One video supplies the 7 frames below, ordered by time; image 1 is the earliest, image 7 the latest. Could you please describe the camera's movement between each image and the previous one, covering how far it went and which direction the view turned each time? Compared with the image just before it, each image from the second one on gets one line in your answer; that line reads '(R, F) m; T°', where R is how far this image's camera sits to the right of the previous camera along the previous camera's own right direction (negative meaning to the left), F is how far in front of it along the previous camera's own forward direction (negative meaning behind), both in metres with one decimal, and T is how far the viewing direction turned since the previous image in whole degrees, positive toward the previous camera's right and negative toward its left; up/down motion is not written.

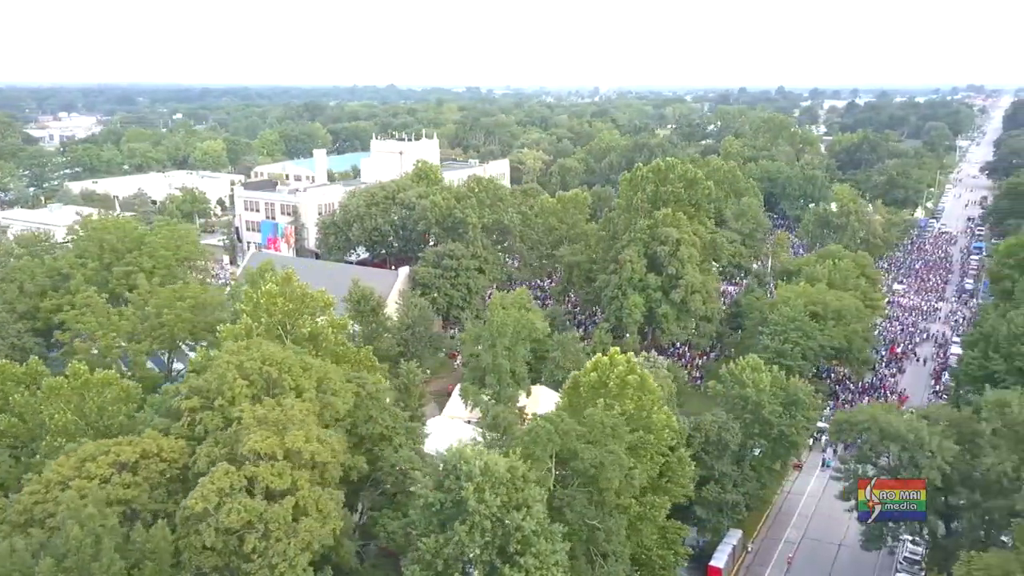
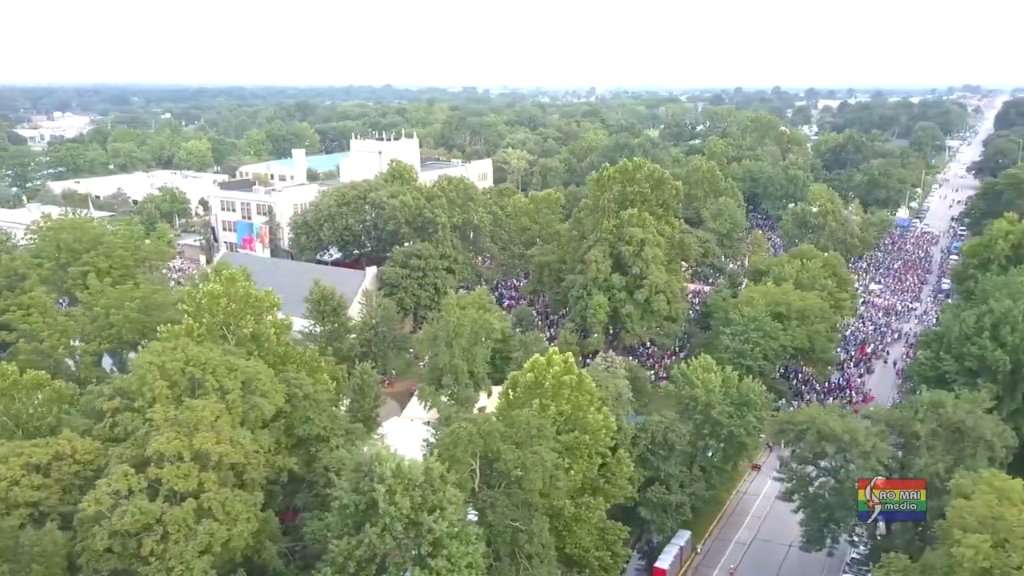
(+1.4, +0.1) m; 0°
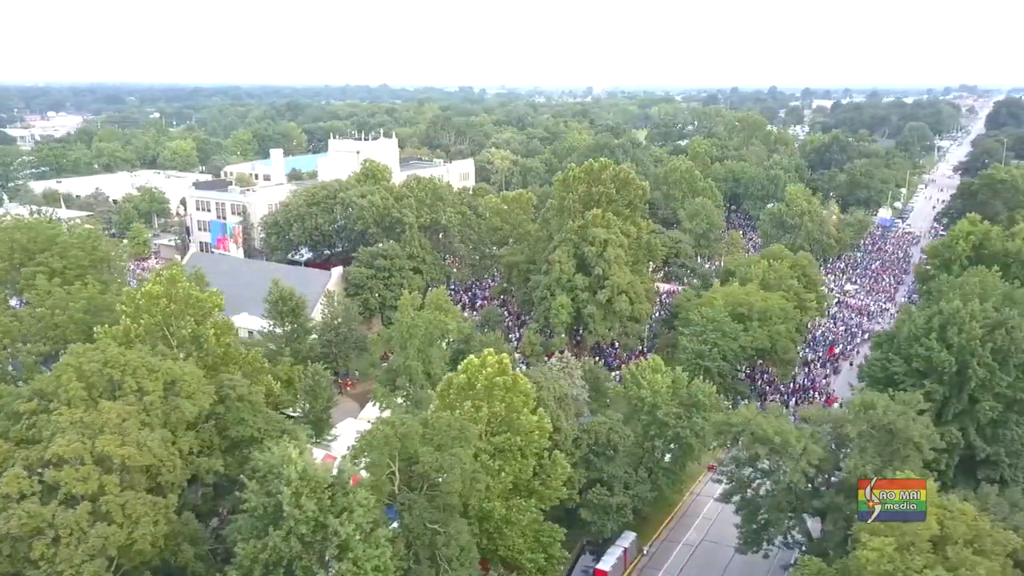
(+1.5, +0.1) m; 0°
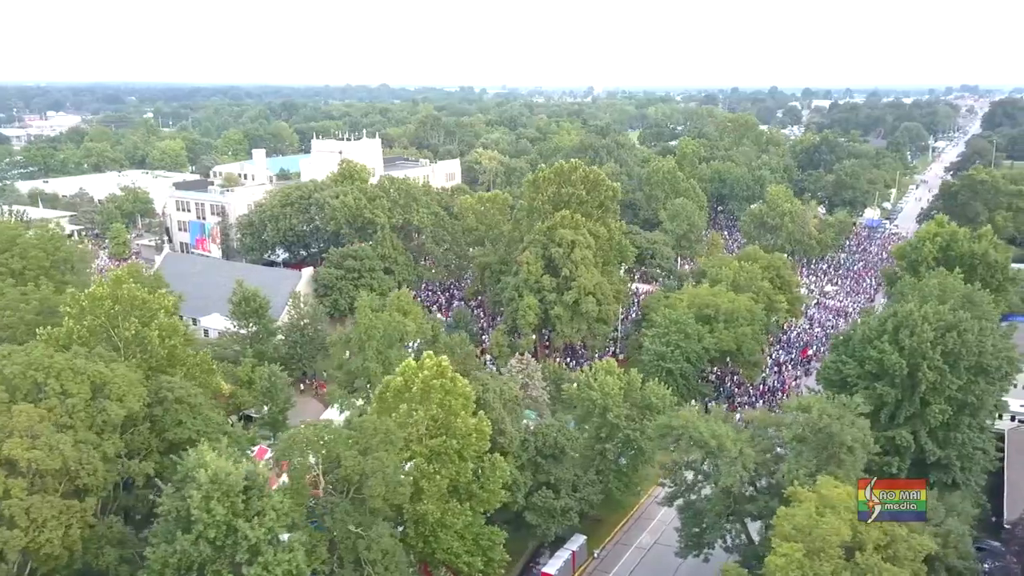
(+1.4, +0.1) m; 0°
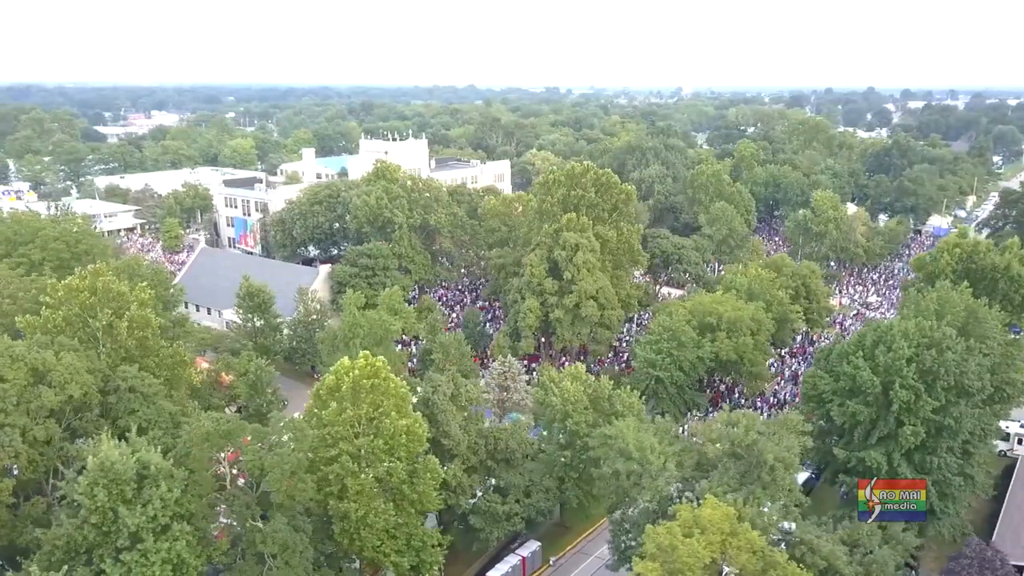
(+3.4, +0.3) m; -6°
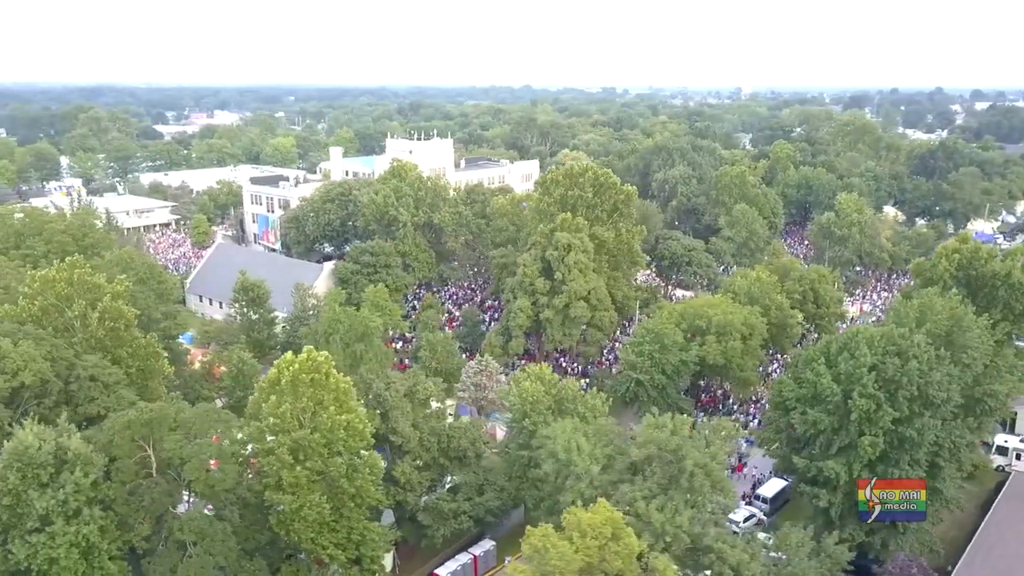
(+2.6, +0.1) m; -4°
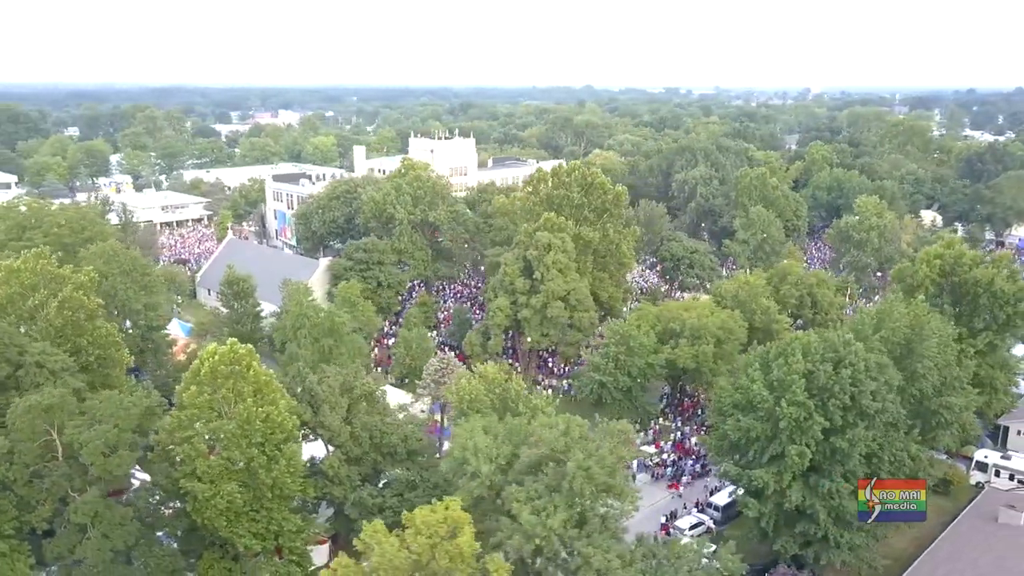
(+3.4, +0.2) m; -4°
